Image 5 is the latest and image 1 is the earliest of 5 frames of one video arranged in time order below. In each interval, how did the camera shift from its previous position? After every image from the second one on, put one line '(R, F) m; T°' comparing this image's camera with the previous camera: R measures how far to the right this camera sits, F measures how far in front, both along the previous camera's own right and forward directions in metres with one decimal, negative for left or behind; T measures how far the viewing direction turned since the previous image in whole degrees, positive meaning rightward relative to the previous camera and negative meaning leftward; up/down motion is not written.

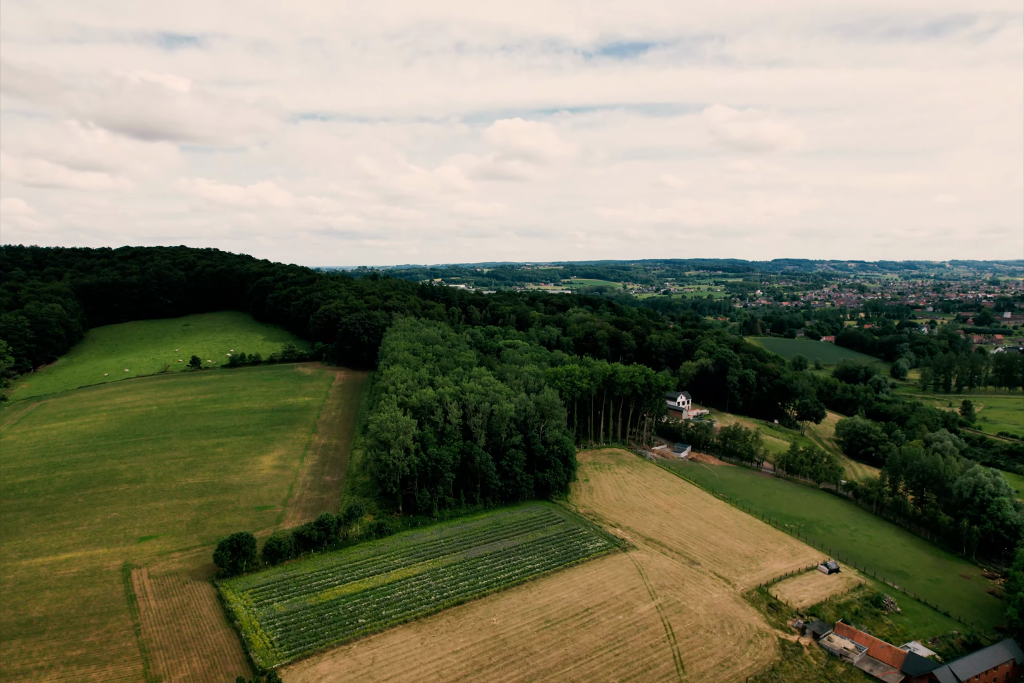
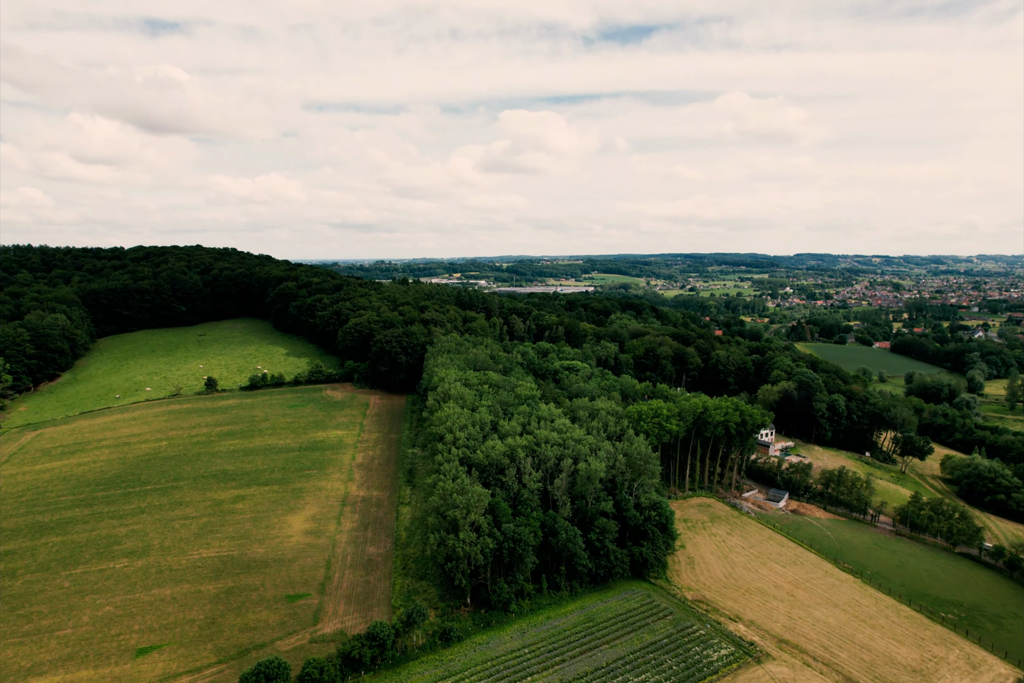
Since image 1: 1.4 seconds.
(-3.6, +8.5) m; -1°
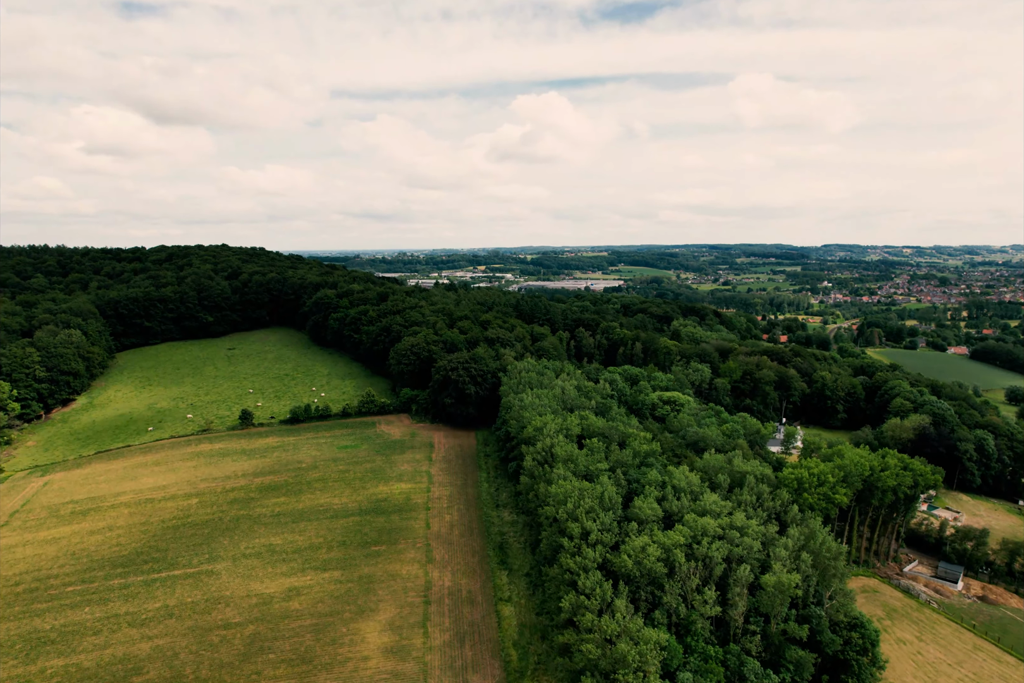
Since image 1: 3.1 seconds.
(-5.0, +9.4) m; -1°
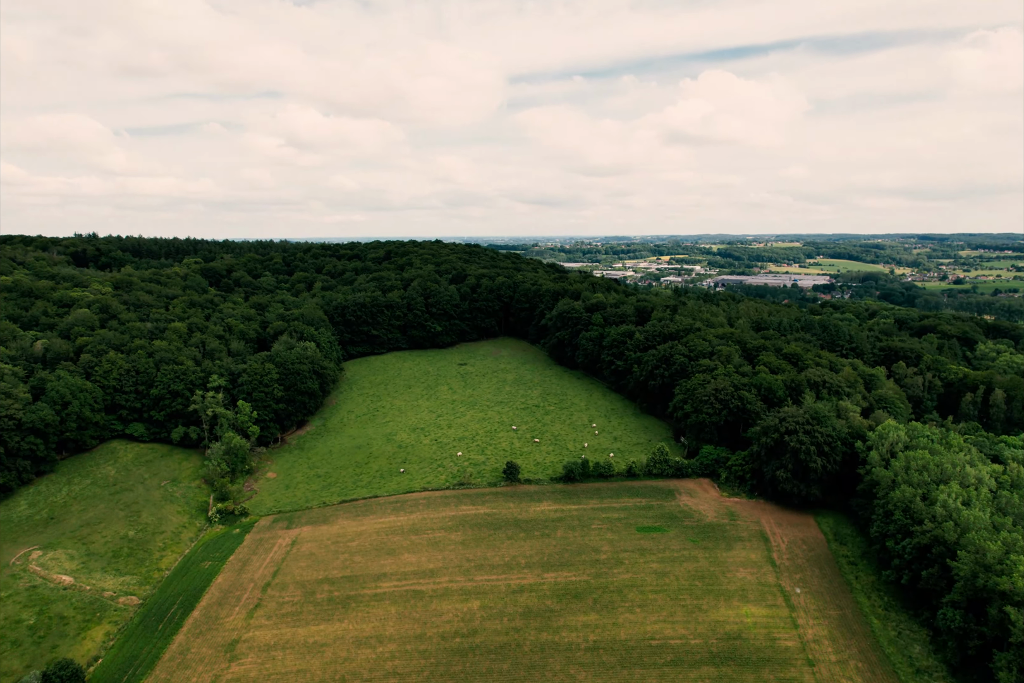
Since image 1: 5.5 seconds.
(-10.0, +11.2) m; -13°
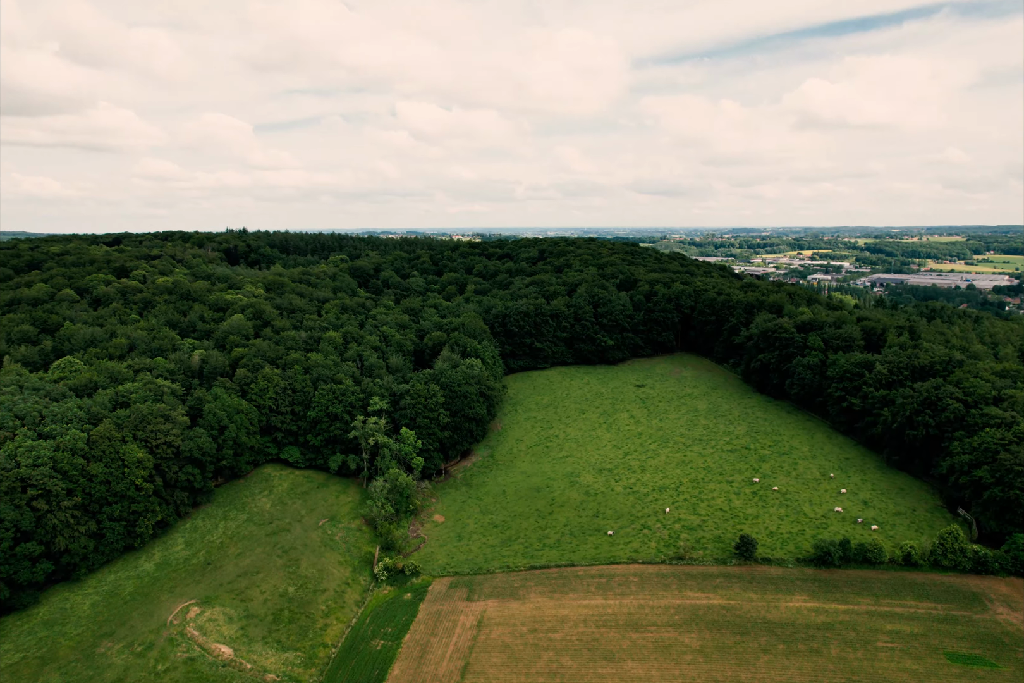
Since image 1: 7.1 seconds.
(-5.7, +8.1) m; -9°
